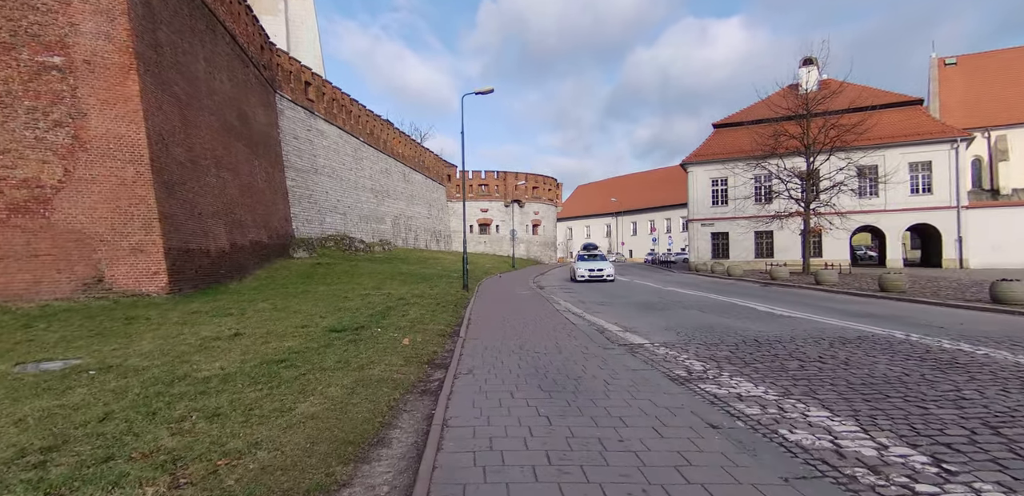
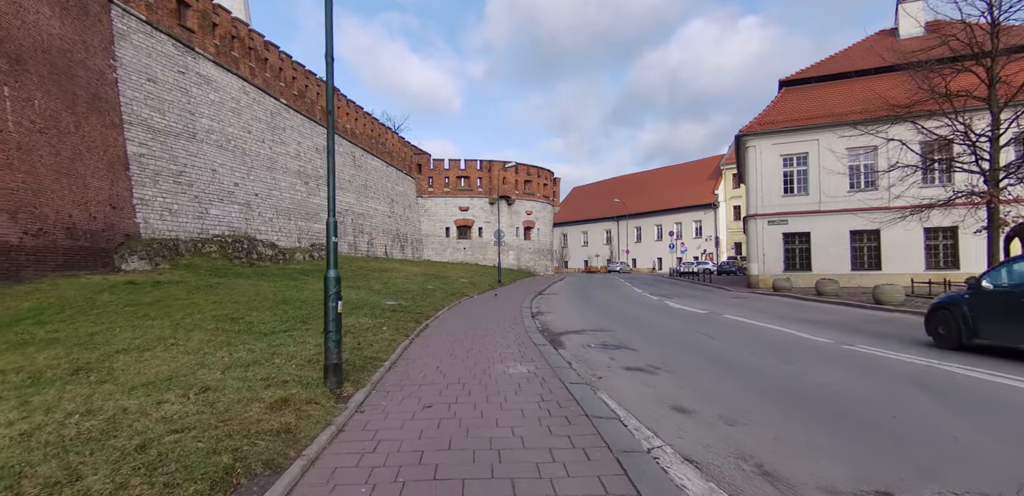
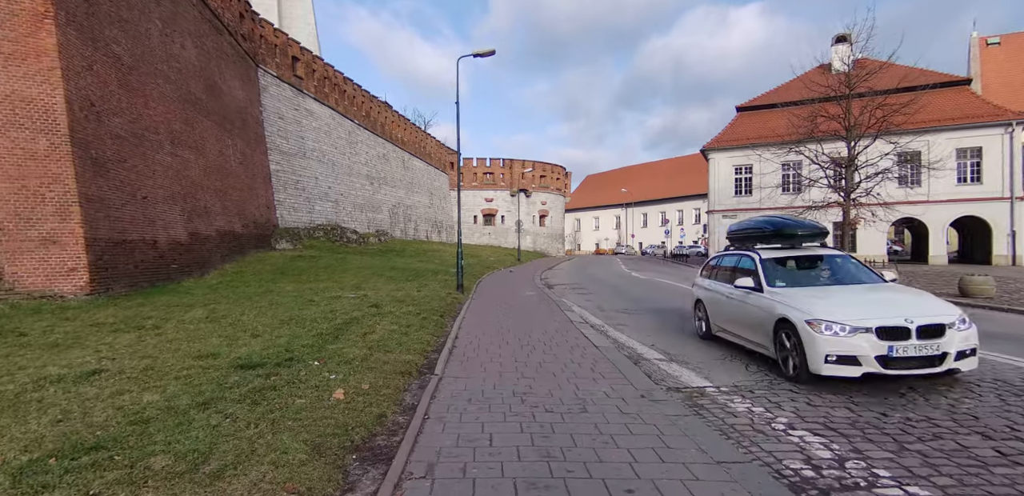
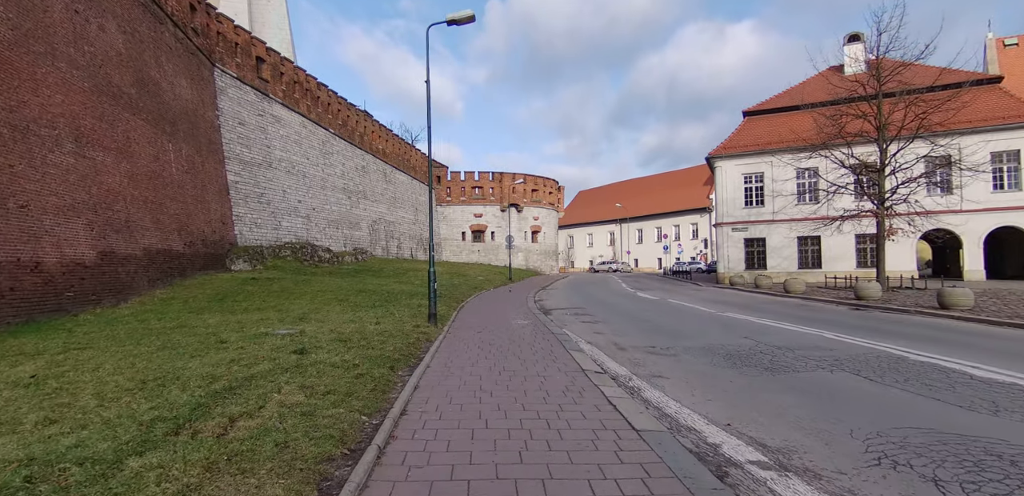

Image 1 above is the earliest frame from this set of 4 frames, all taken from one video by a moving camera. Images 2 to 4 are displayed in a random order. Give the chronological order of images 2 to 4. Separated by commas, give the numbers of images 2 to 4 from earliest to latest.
3, 4, 2
